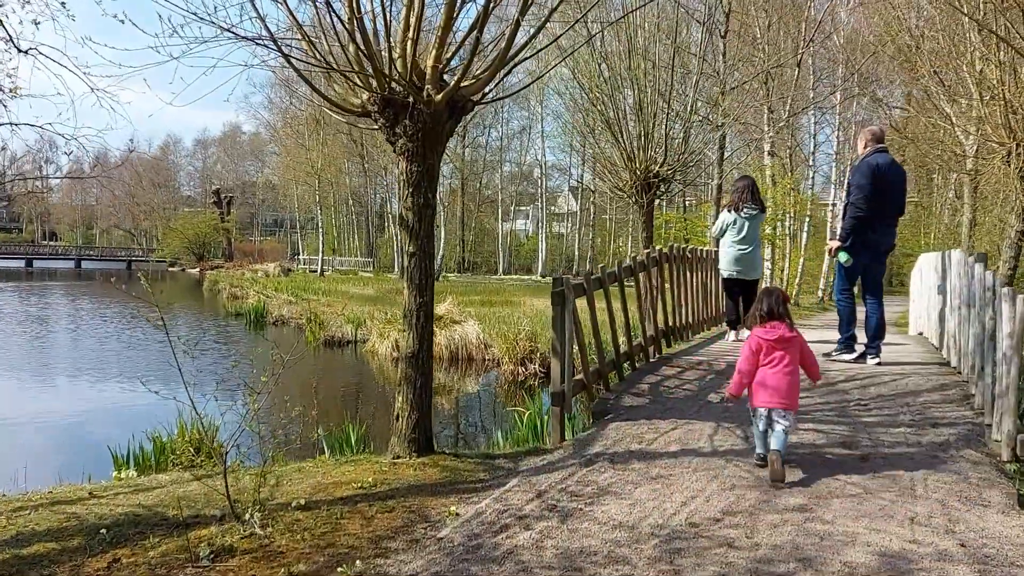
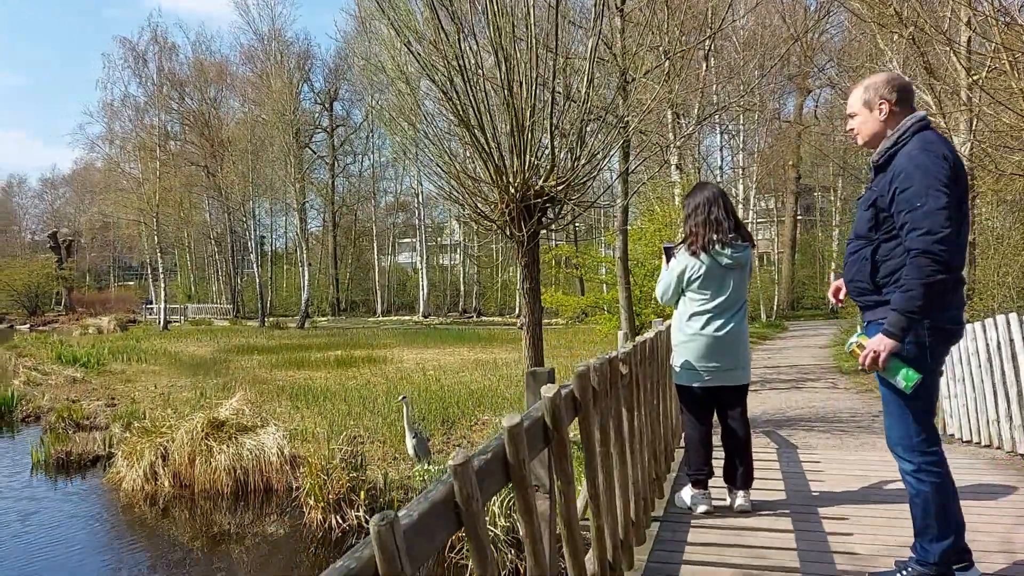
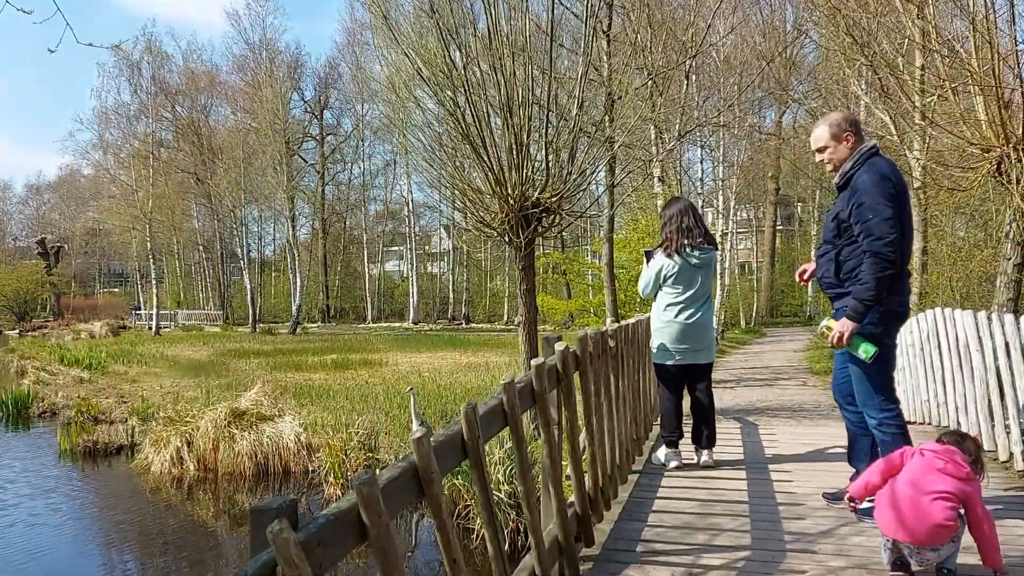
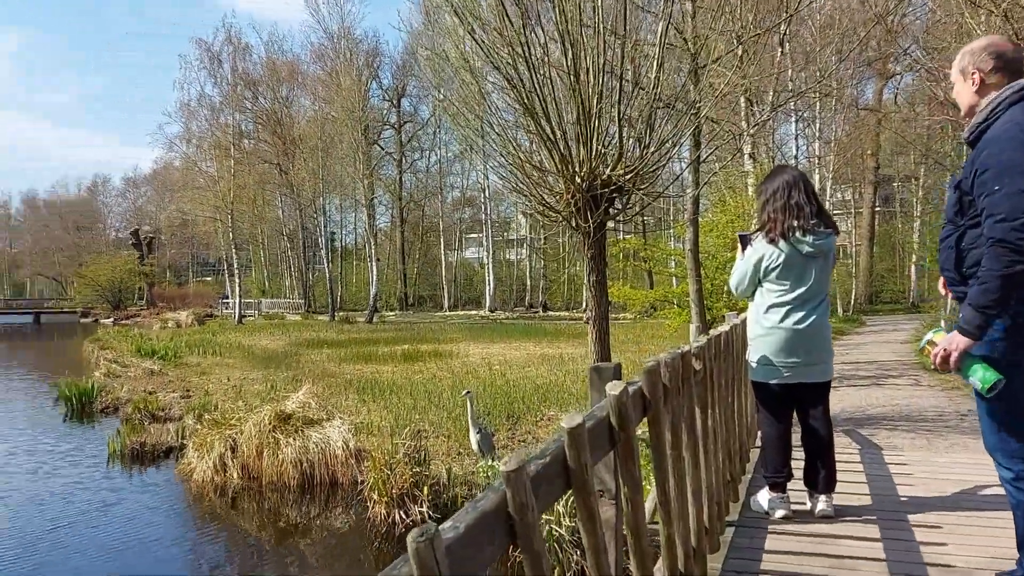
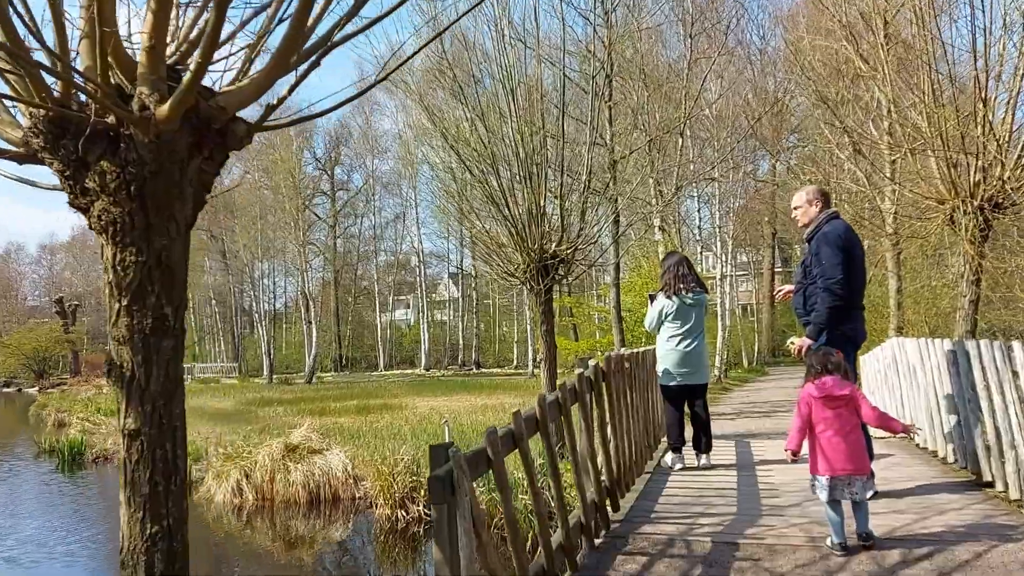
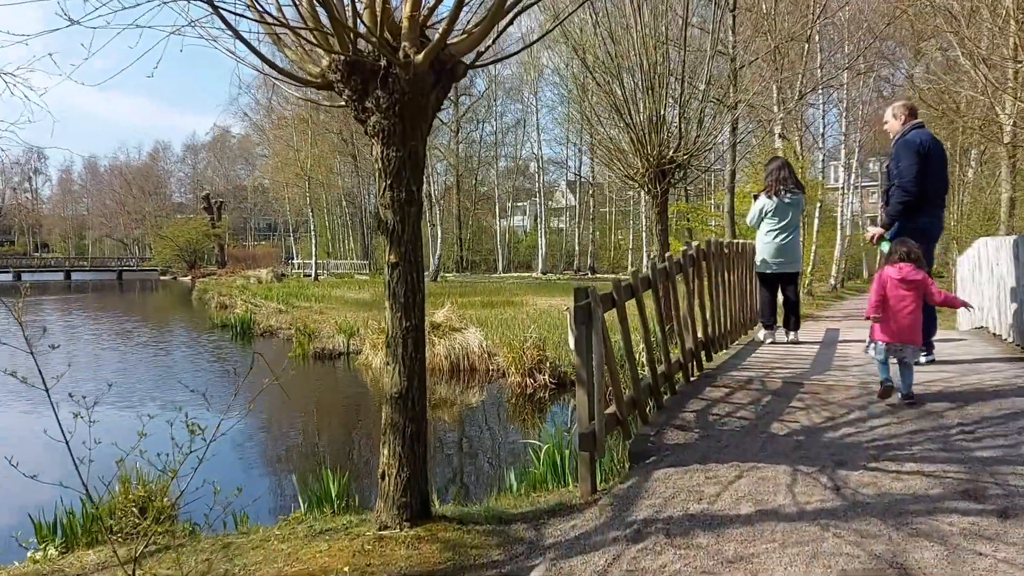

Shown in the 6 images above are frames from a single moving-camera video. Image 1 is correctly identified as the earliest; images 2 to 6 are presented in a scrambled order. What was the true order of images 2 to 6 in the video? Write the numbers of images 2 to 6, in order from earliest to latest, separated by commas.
6, 5, 3, 2, 4
